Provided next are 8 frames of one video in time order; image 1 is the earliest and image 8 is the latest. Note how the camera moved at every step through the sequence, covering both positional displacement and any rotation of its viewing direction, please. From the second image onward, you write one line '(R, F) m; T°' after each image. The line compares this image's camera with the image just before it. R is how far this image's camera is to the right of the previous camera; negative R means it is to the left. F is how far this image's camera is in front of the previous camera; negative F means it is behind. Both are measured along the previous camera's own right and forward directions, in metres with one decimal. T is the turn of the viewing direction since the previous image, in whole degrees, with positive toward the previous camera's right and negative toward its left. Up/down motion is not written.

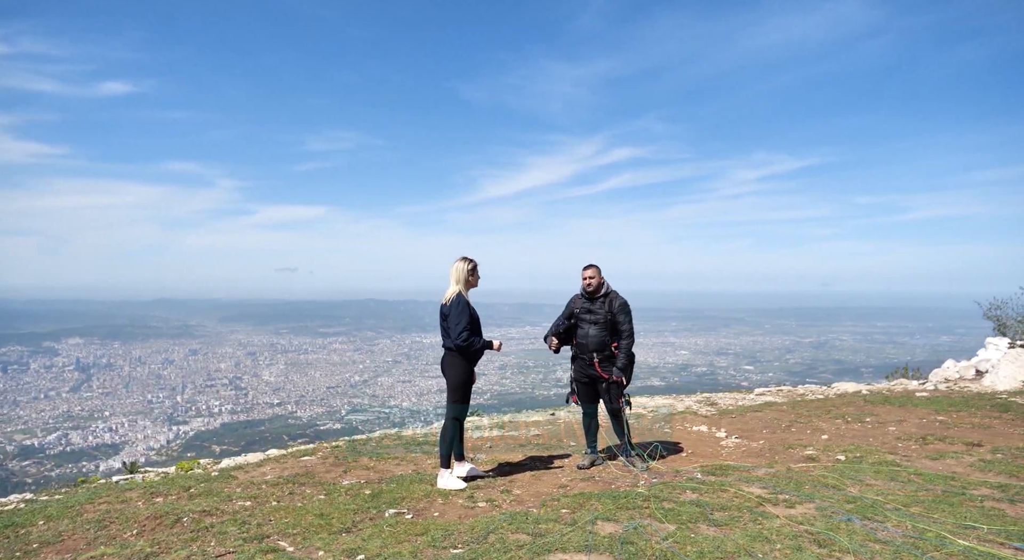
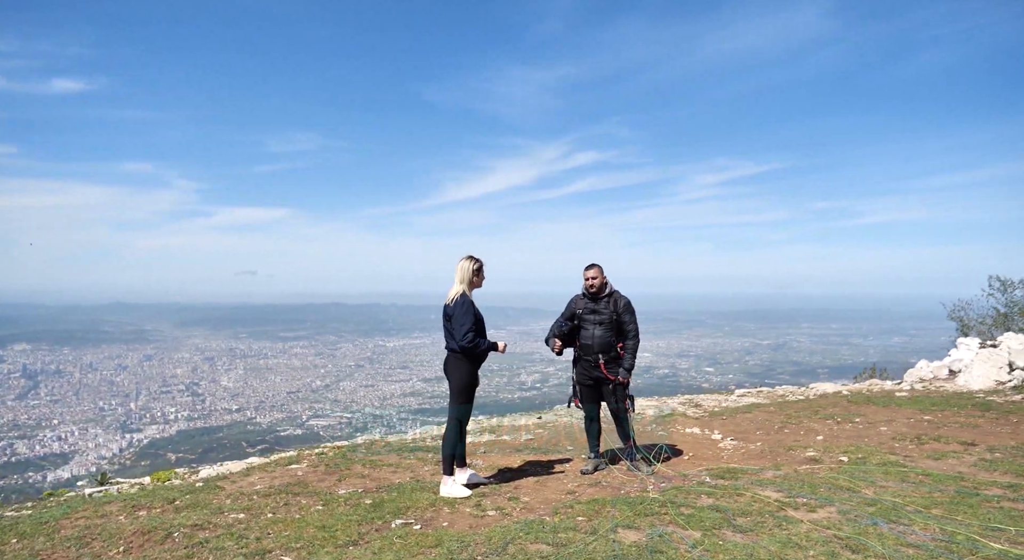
(-0.4, +0.2) m; +3°
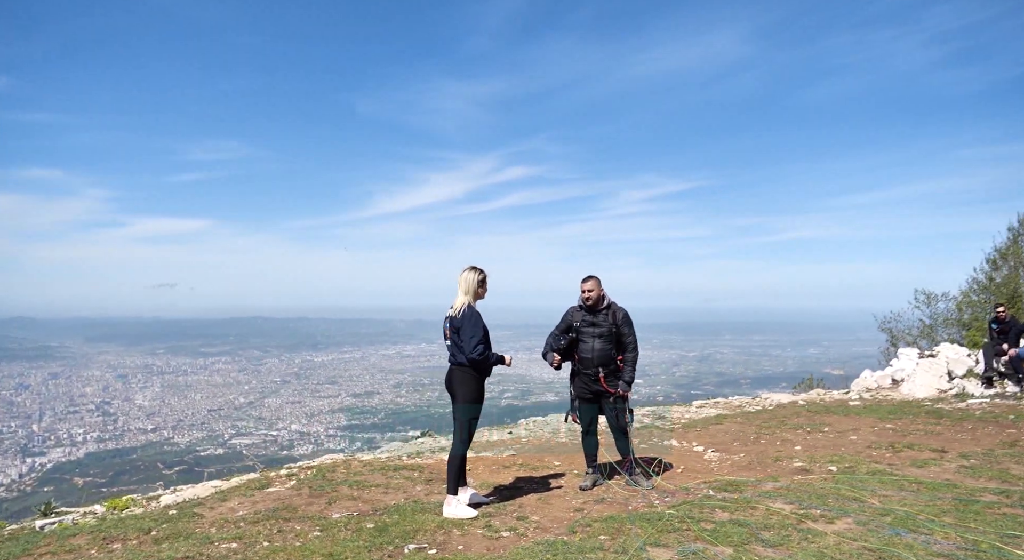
(-0.7, +0.2) m; +6°
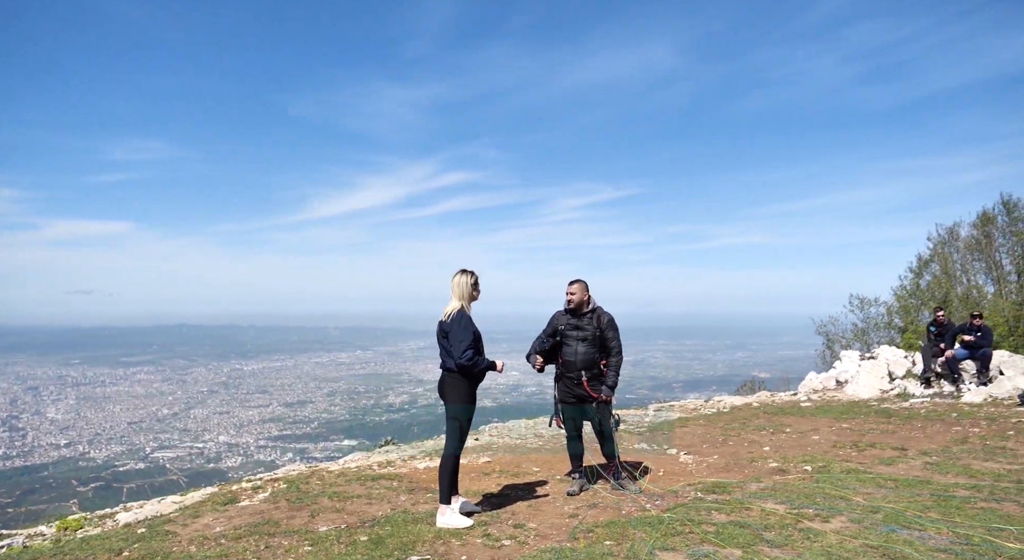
(-0.5, +0.1) m; +5°
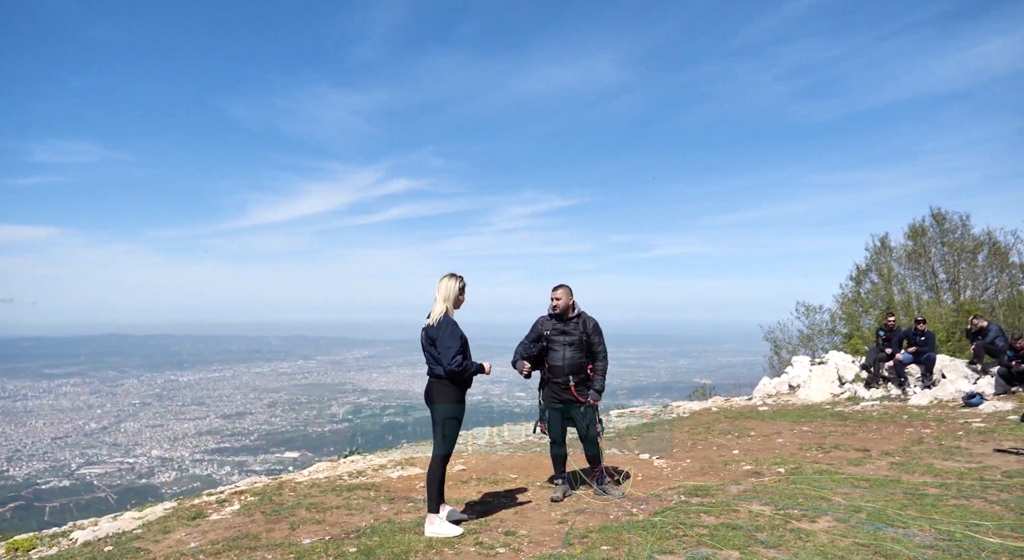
(-0.4, +0.1) m; +4°
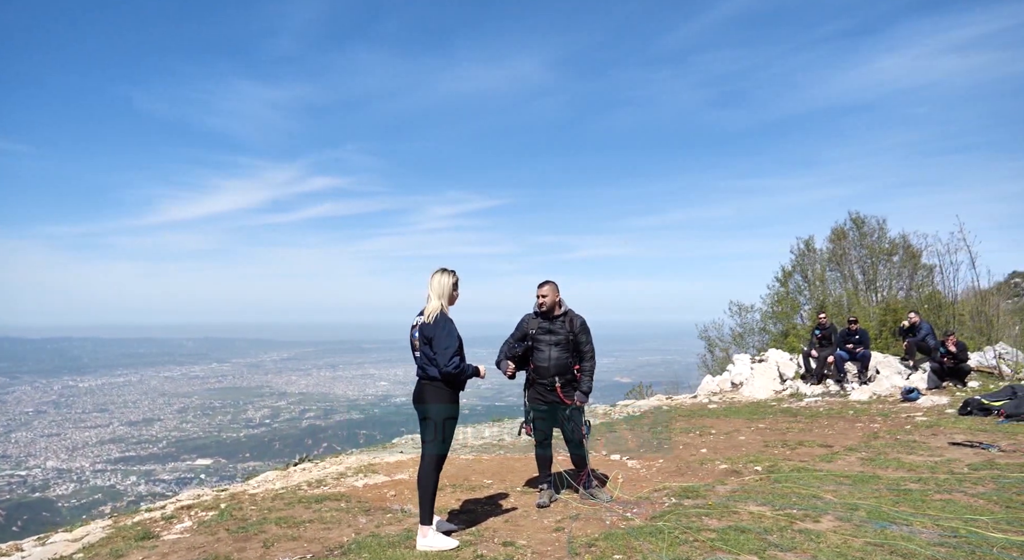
(-0.6, +0.4) m; +6°
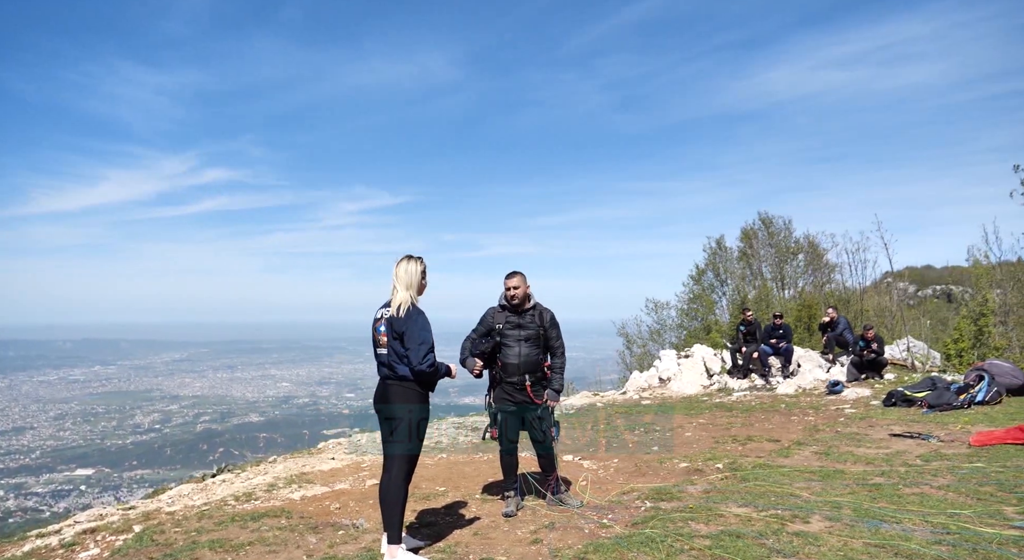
(-0.5, +0.6) m; +8°
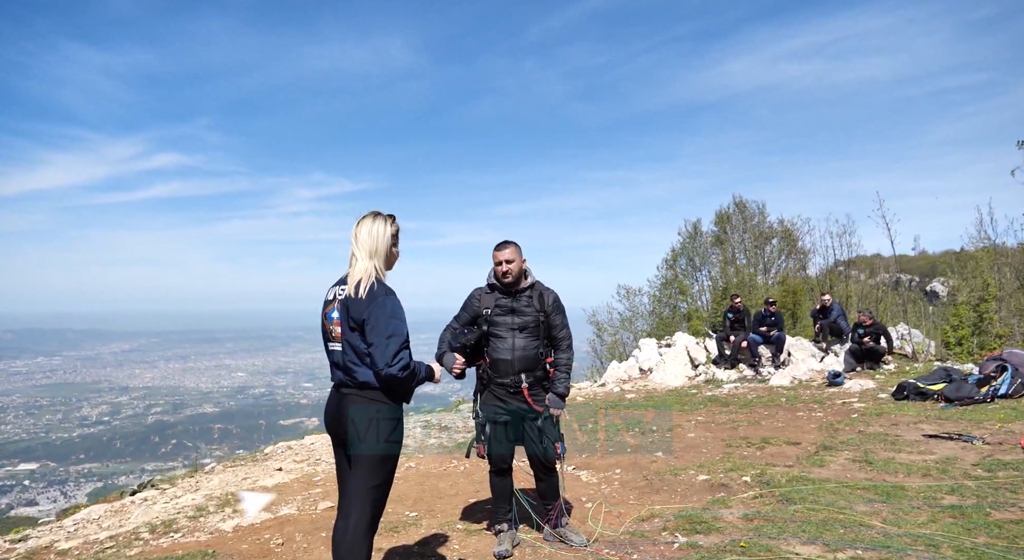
(-0.3, +1.5) m; +3°
